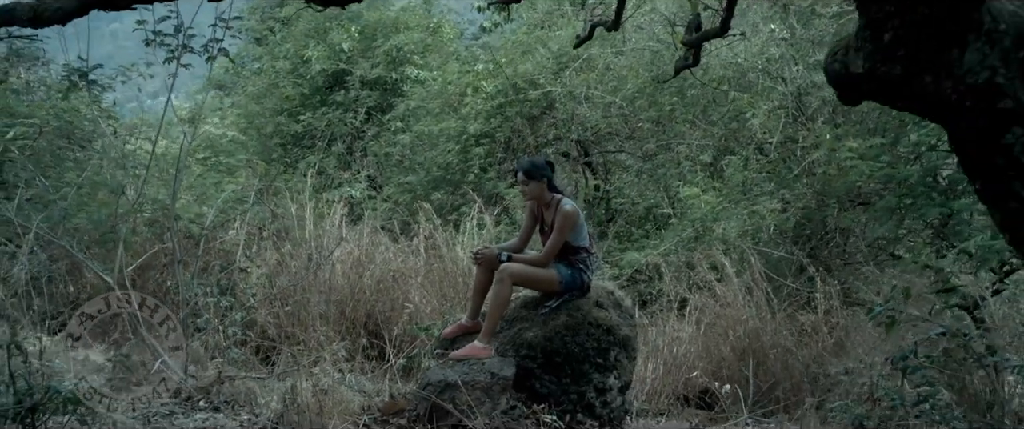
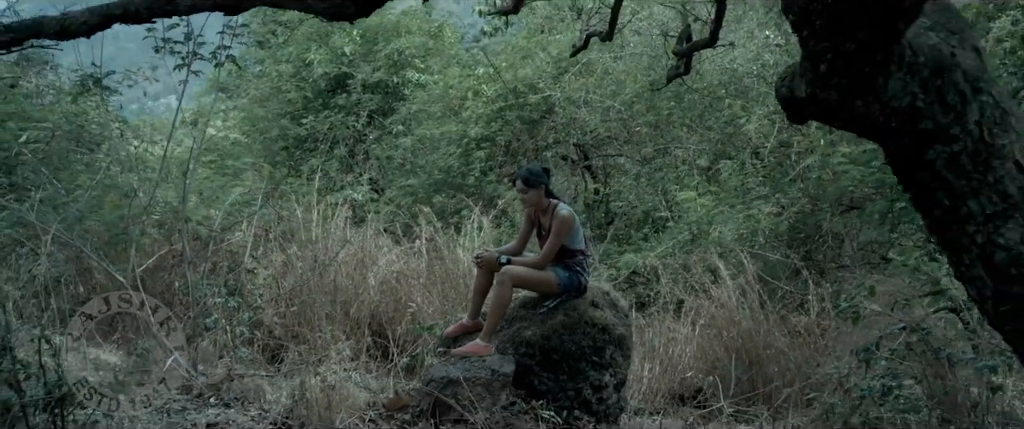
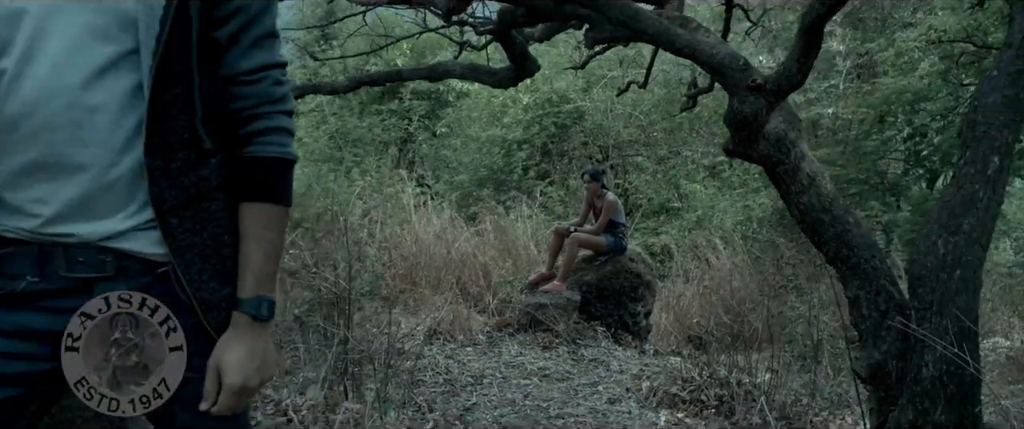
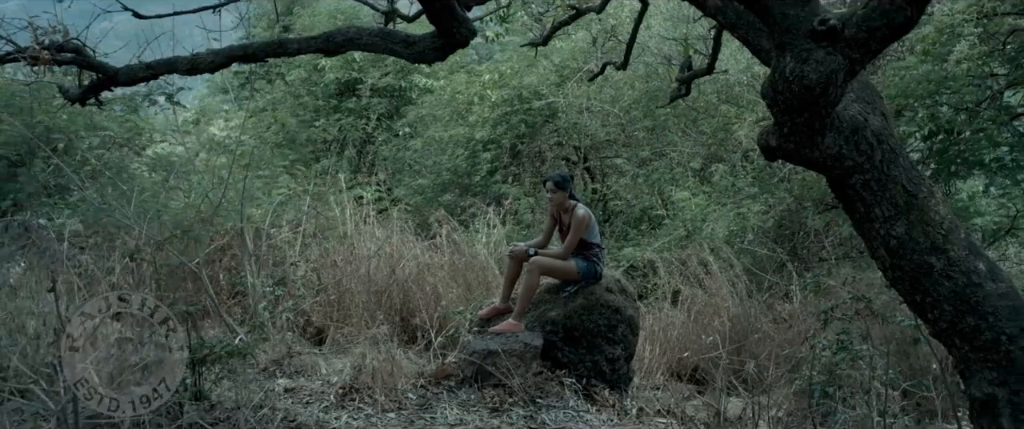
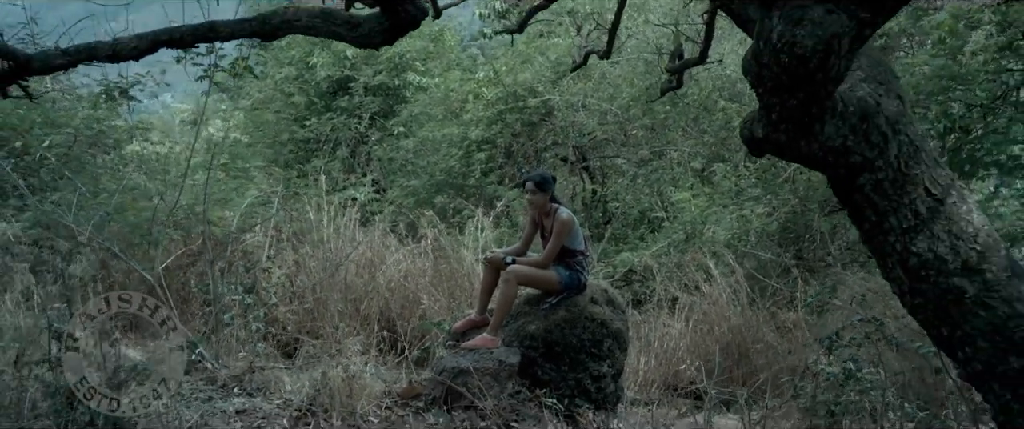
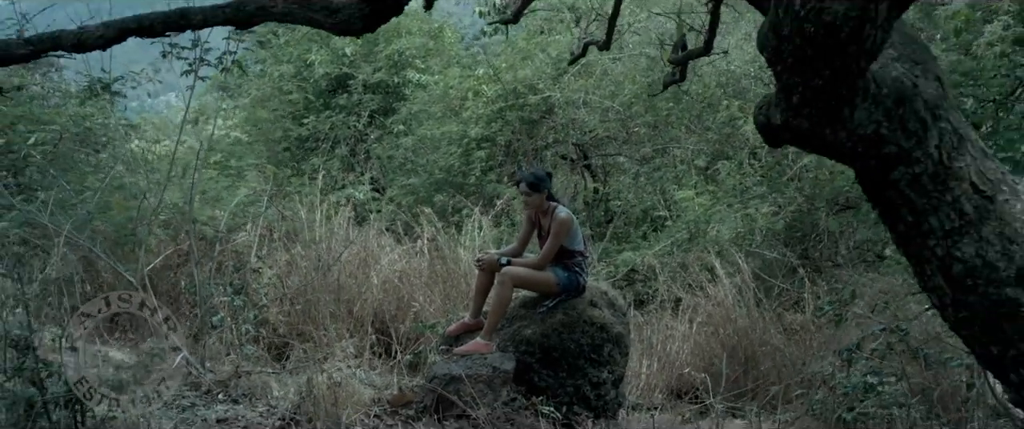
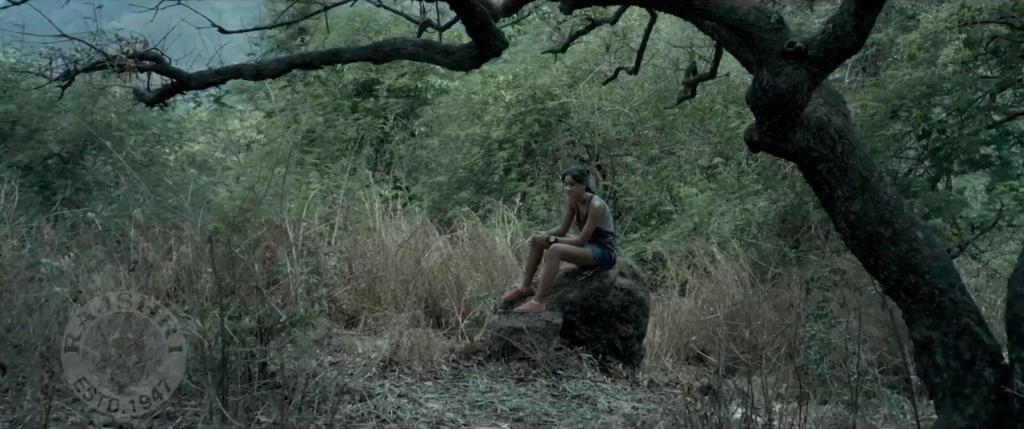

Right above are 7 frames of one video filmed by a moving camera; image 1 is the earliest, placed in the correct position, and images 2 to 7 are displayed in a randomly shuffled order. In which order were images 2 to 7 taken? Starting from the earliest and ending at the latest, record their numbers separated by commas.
2, 6, 5, 4, 7, 3
